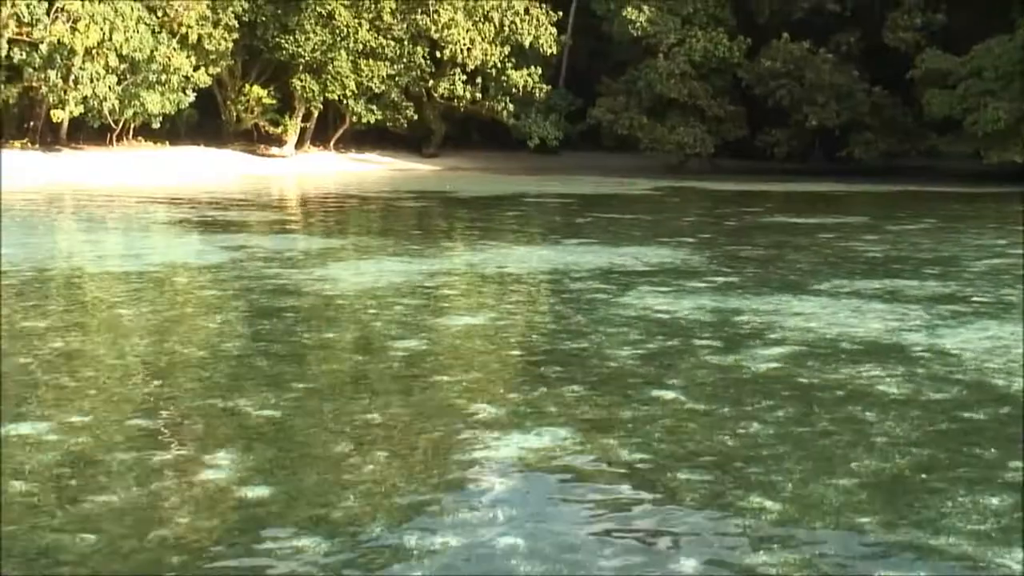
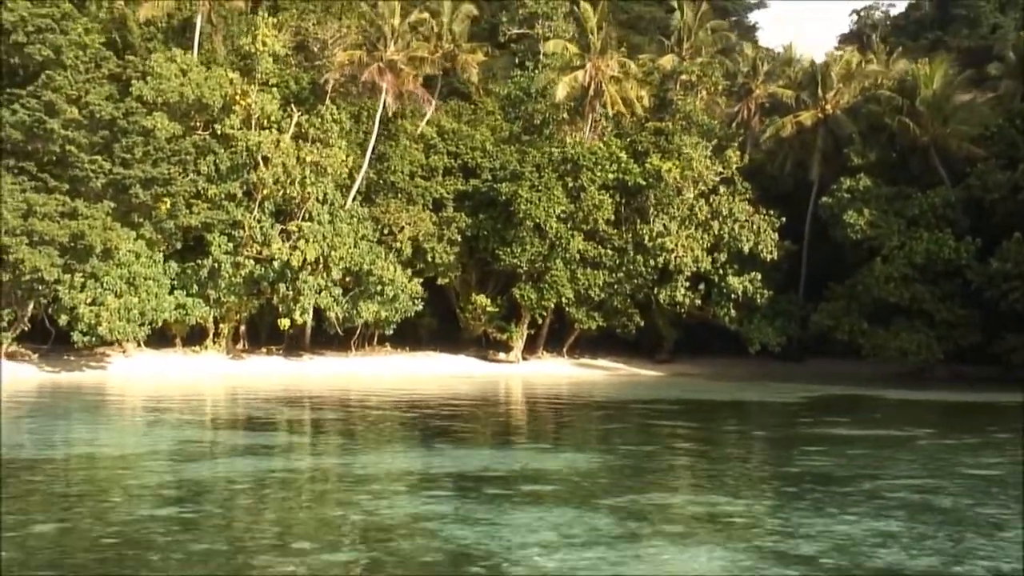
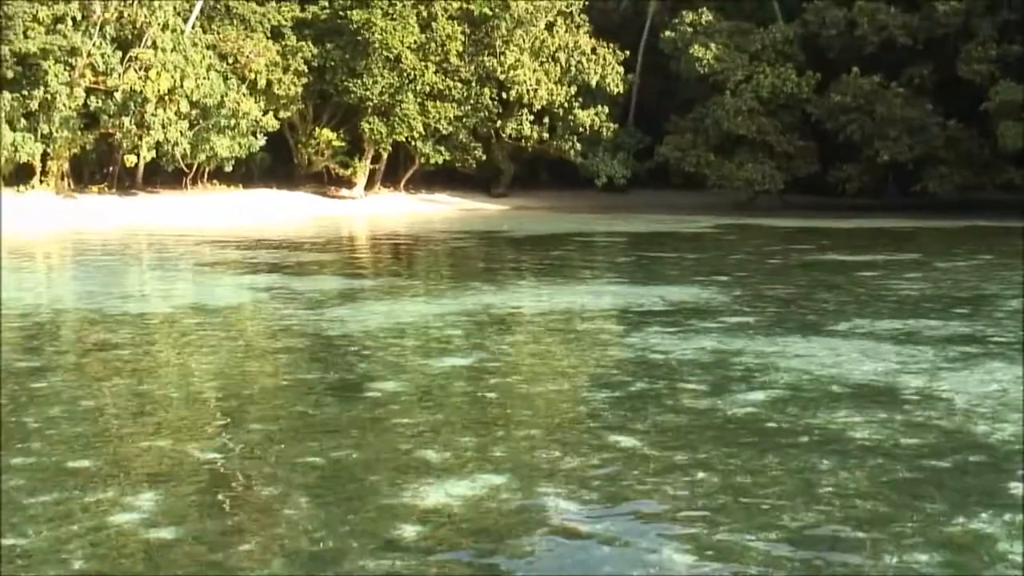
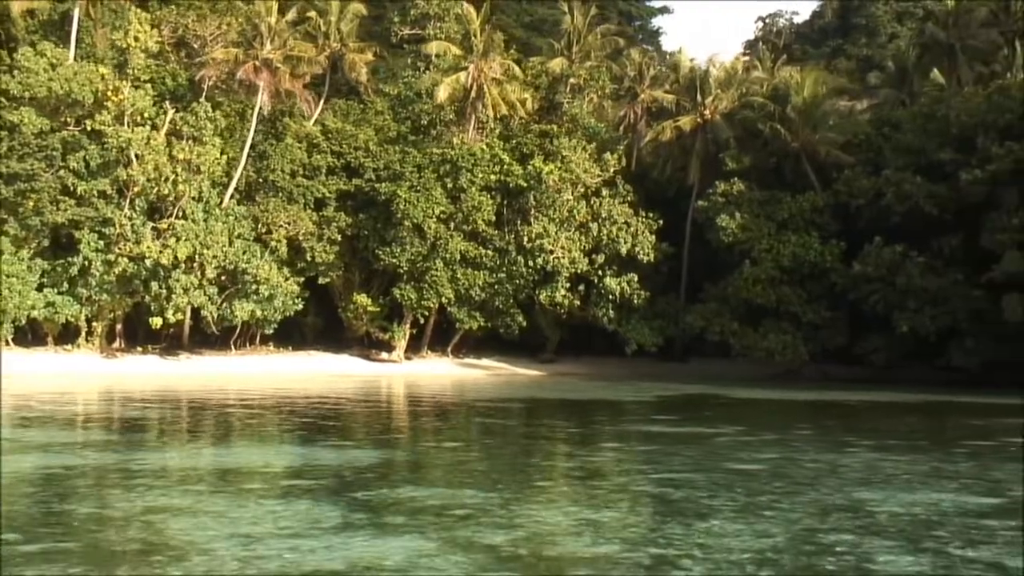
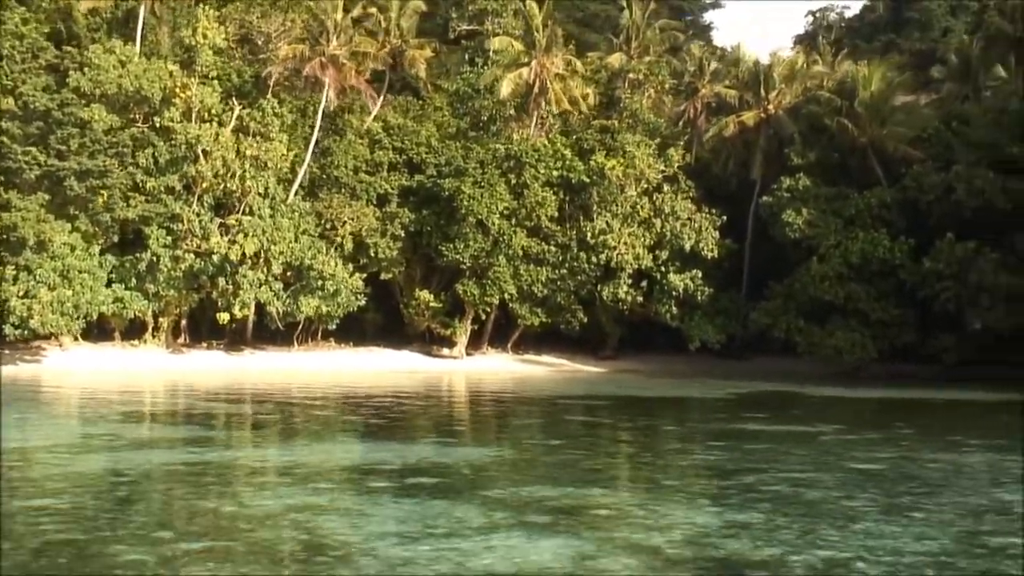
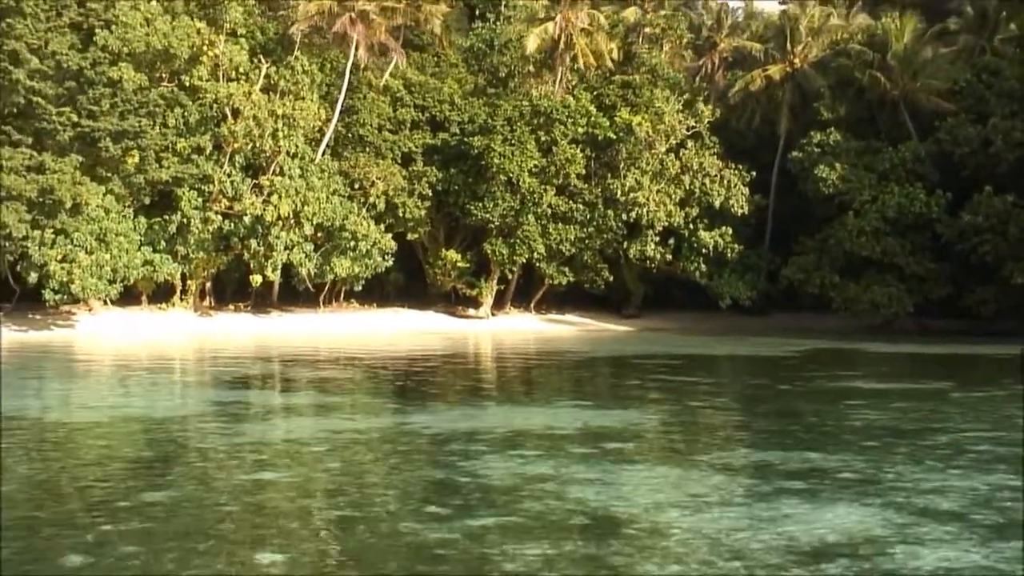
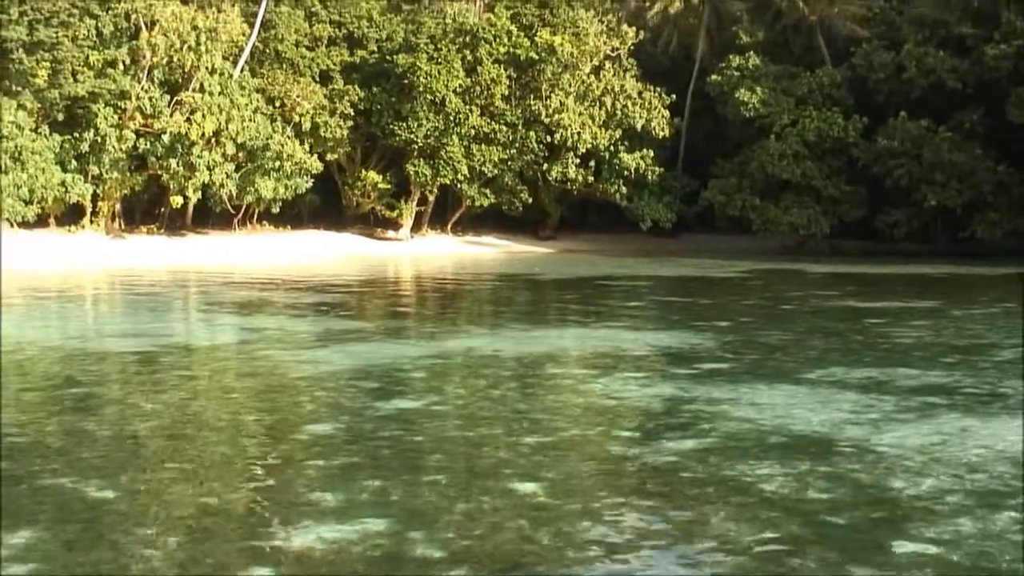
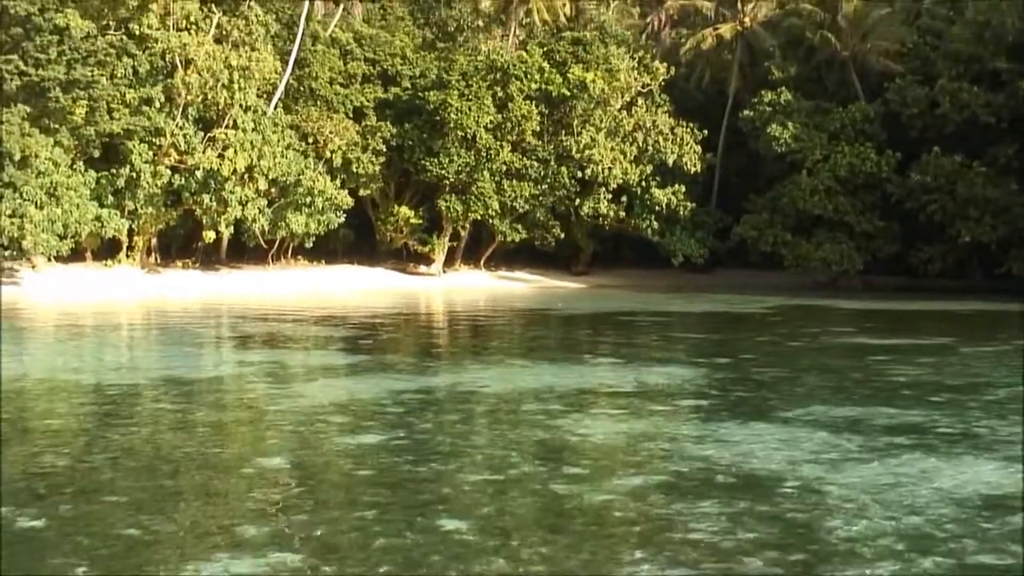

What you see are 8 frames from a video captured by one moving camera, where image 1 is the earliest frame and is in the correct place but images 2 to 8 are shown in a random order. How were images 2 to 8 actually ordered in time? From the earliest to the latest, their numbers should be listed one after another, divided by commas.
3, 7, 8, 6, 2, 5, 4
